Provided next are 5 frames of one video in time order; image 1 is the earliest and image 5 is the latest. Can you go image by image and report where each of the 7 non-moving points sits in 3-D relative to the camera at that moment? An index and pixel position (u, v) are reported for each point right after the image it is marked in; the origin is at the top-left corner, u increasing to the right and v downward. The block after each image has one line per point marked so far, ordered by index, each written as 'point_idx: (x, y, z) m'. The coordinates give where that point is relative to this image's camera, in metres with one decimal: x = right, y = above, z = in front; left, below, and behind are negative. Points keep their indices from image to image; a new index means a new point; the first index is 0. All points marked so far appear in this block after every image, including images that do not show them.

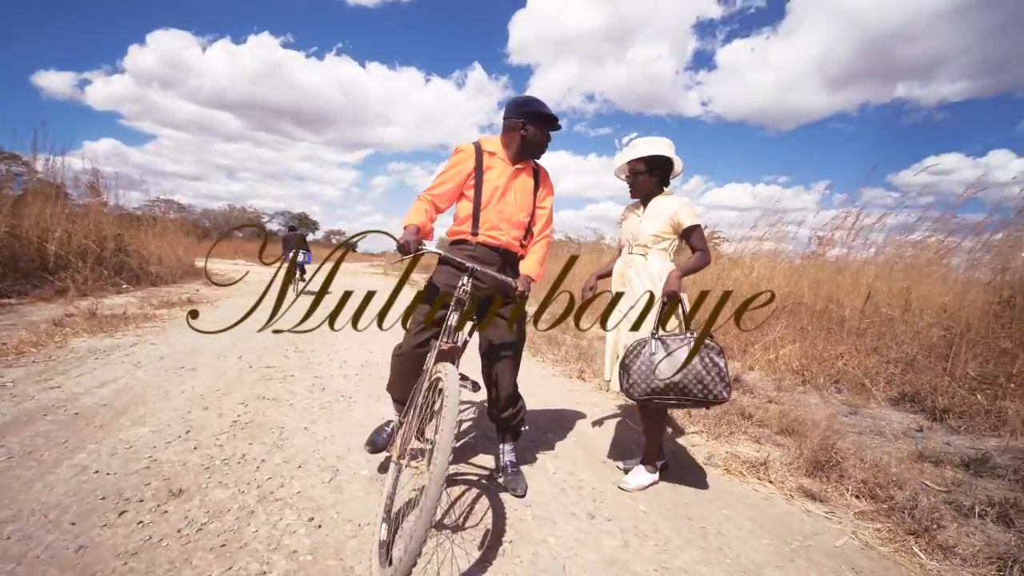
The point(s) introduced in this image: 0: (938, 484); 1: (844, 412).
0: (+3.5, -1.6, +3.5) m
1: (+4.4, -1.7, +5.8) m
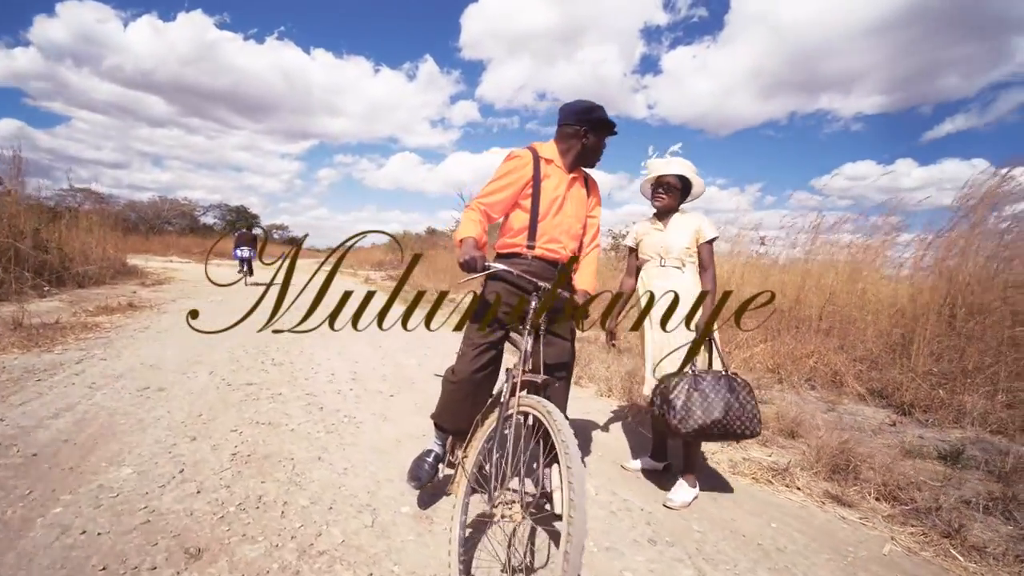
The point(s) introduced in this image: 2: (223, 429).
0: (+3.6, -1.7, +3.7) m
1: (+4.3, -1.7, +6.1) m
2: (-2.2, -1.1, +3.2) m
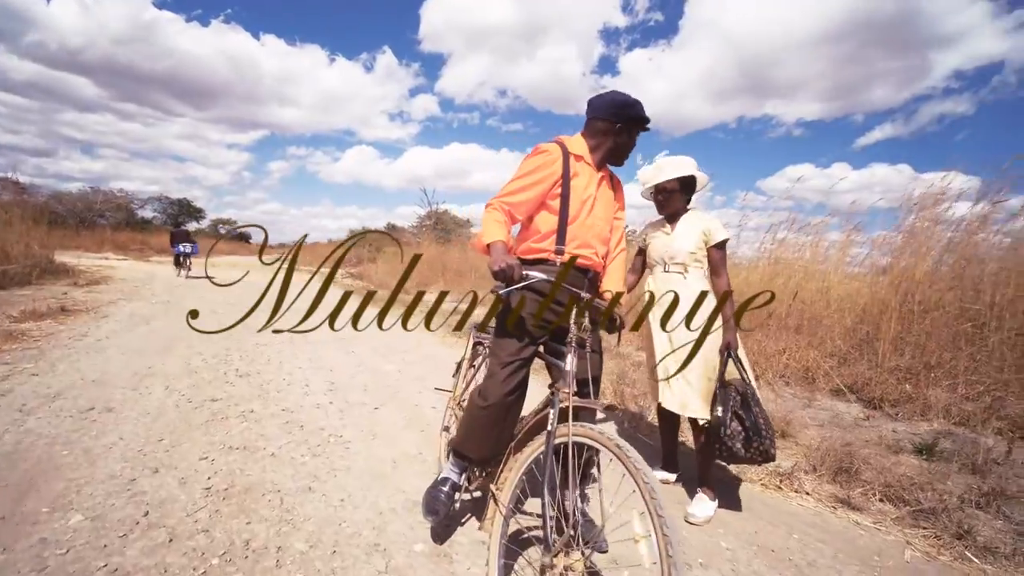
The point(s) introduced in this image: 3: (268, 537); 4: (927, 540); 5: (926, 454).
0: (+3.6, -1.7, +3.8) m
1: (+4.1, -1.7, +6.2) m
2: (-2.1, -1.1, +2.8) m
3: (-1.2, -1.2, +2.1) m
4: (+2.6, -1.6, +2.7) m
5: (+4.4, -1.8, +4.6) m
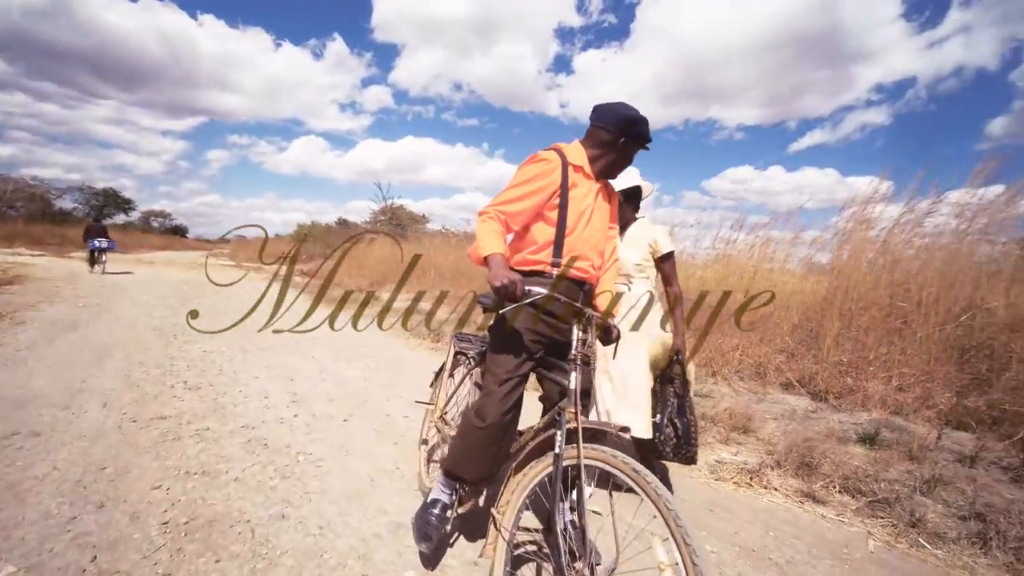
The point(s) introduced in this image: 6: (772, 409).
0: (+3.4, -1.7, +4.1) m
1: (+3.7, -1.7, +6.5) m
2: (-2.2, -1.2, +2.5) m
3: (-1.2, -1.3, +1.9) m
4: (+2.5, -1.6, +2.9) m
5: (+4.1, -1.8, +4.9) m
6: (+3.7, -1.7, +6.1) m
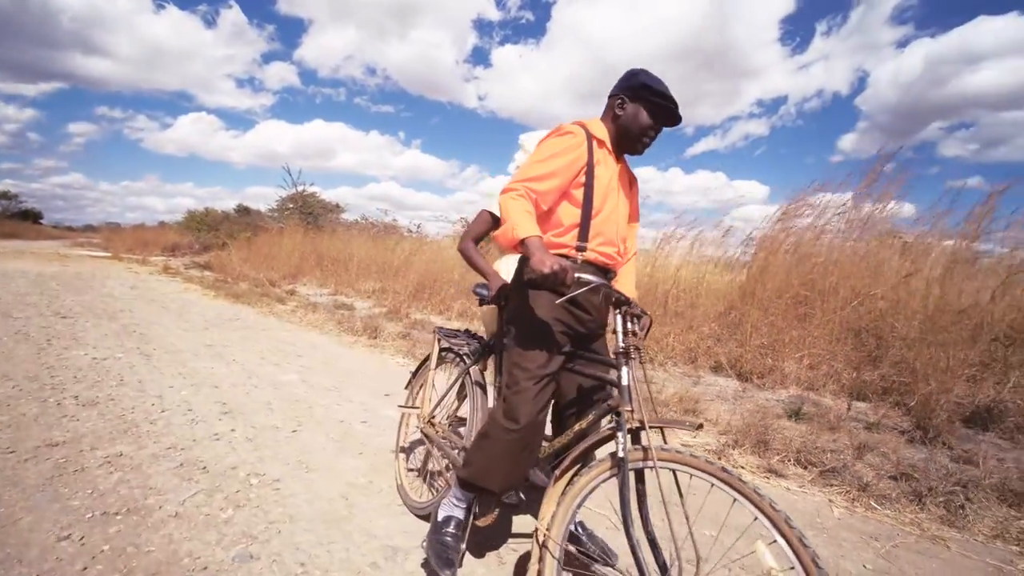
0: (+3.1, -1.6, +4.6) m
1: (+2.9, -1.5, +7.0) m
2: (-2.1, -1.1, +1.9) m
3: (-1.1, -1.2, +1.5) m
4: (+2.4, -1.5, +3.2) m
5: (+3.6, -1.6, +5.5) m
6: (+3.0, -1.6, +6.5) m
